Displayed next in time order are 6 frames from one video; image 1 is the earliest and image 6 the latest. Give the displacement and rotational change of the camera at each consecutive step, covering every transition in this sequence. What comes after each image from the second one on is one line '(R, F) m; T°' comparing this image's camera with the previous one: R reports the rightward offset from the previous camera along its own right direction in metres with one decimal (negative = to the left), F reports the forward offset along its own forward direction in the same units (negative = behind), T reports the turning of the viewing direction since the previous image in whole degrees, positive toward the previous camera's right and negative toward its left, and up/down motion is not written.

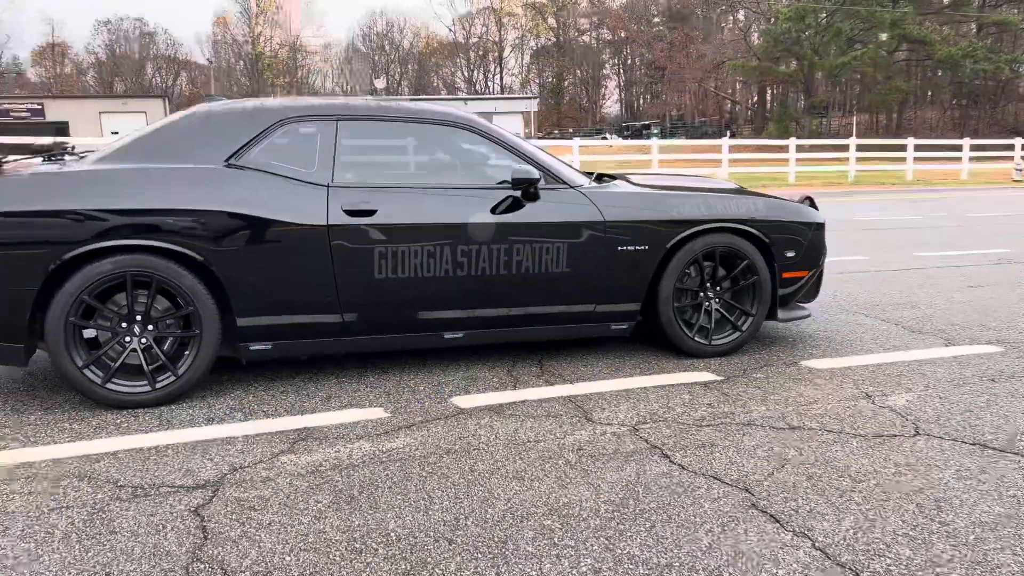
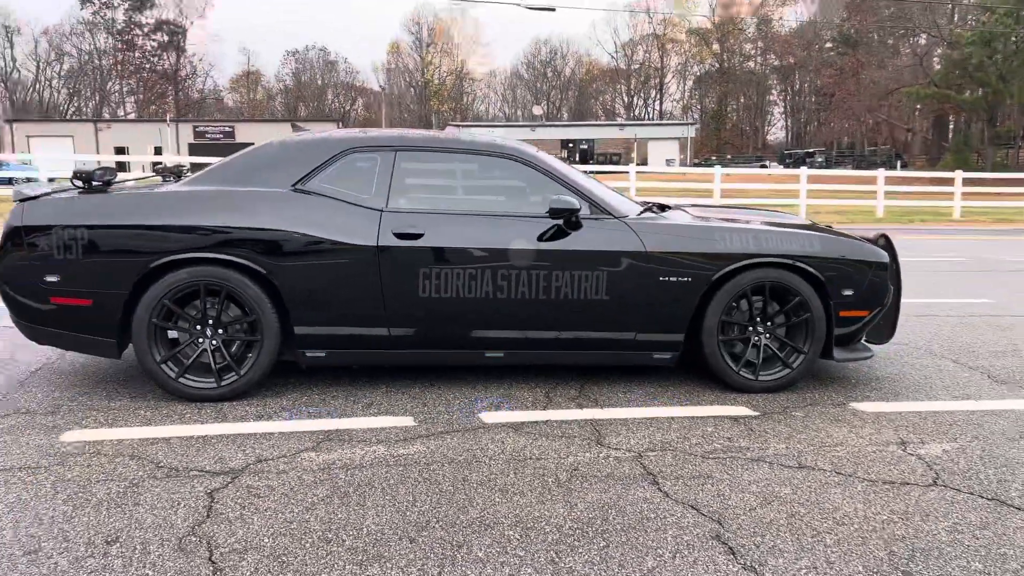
(+0.6, -0.1) m; -11°
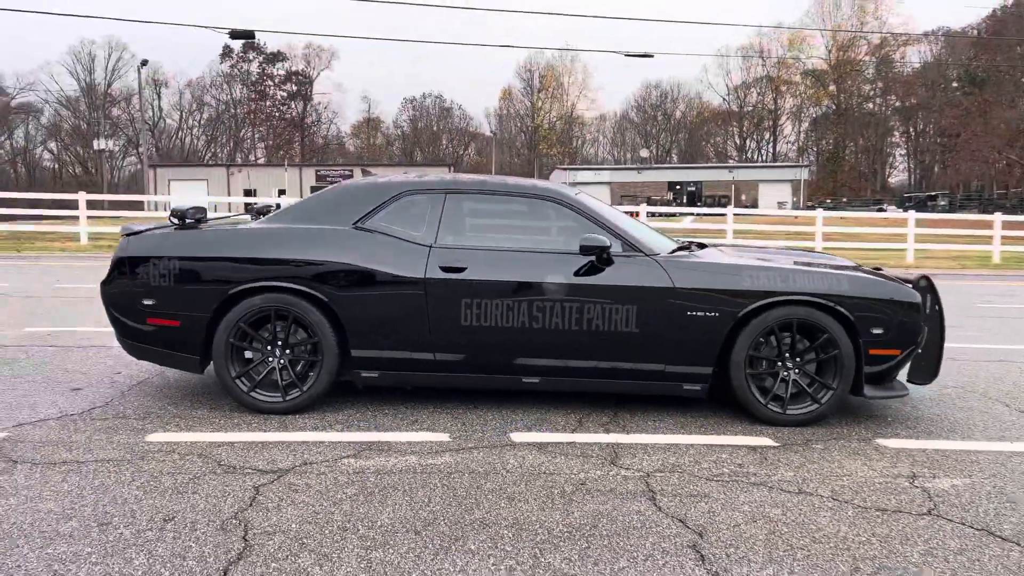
(+0.4, -0.3) m; -8°
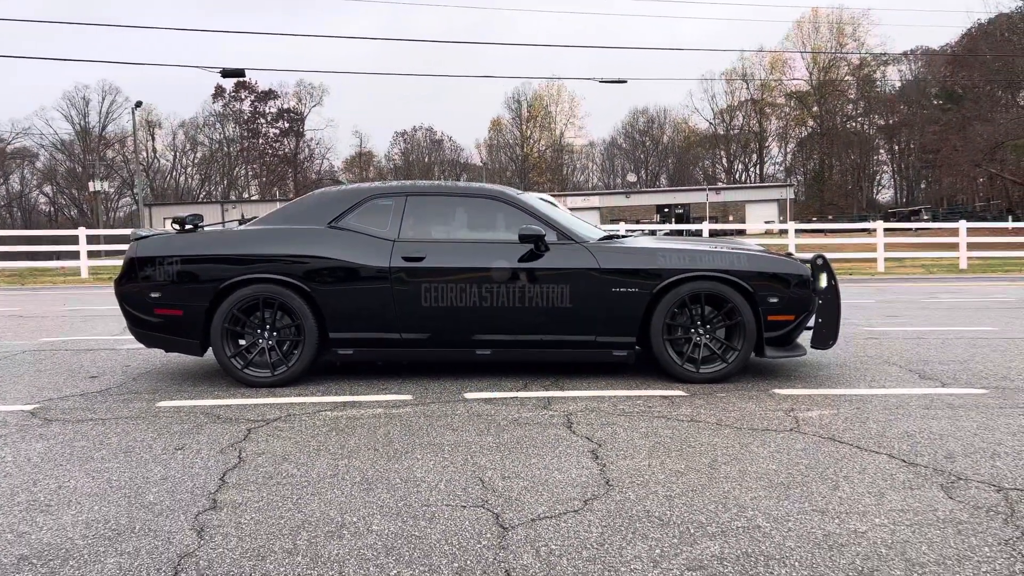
(+0.3, -0.8) m; 0°
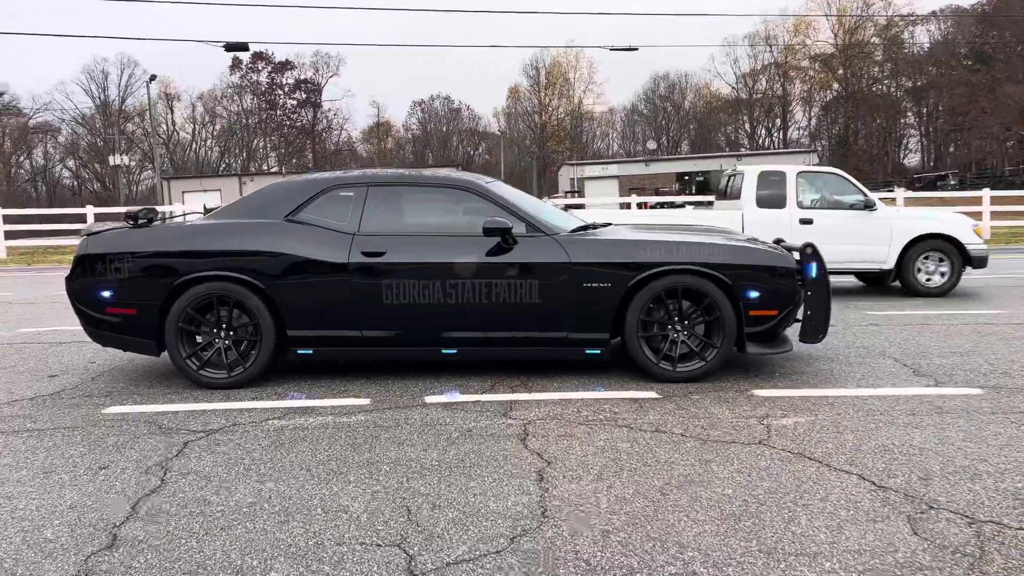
(+0.3, +0.3) m; -2°
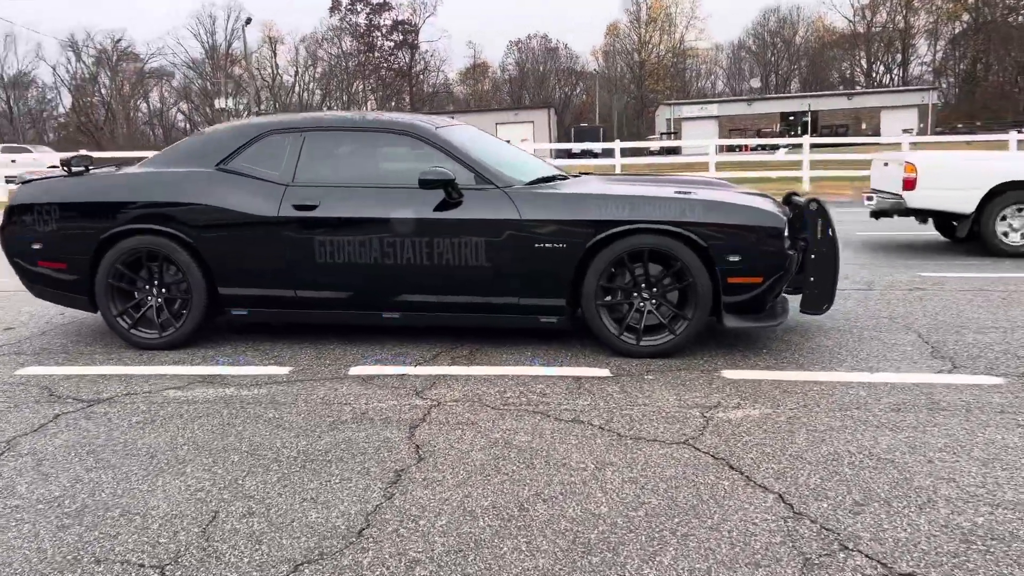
(+0.8, +0.6) m; -7°
